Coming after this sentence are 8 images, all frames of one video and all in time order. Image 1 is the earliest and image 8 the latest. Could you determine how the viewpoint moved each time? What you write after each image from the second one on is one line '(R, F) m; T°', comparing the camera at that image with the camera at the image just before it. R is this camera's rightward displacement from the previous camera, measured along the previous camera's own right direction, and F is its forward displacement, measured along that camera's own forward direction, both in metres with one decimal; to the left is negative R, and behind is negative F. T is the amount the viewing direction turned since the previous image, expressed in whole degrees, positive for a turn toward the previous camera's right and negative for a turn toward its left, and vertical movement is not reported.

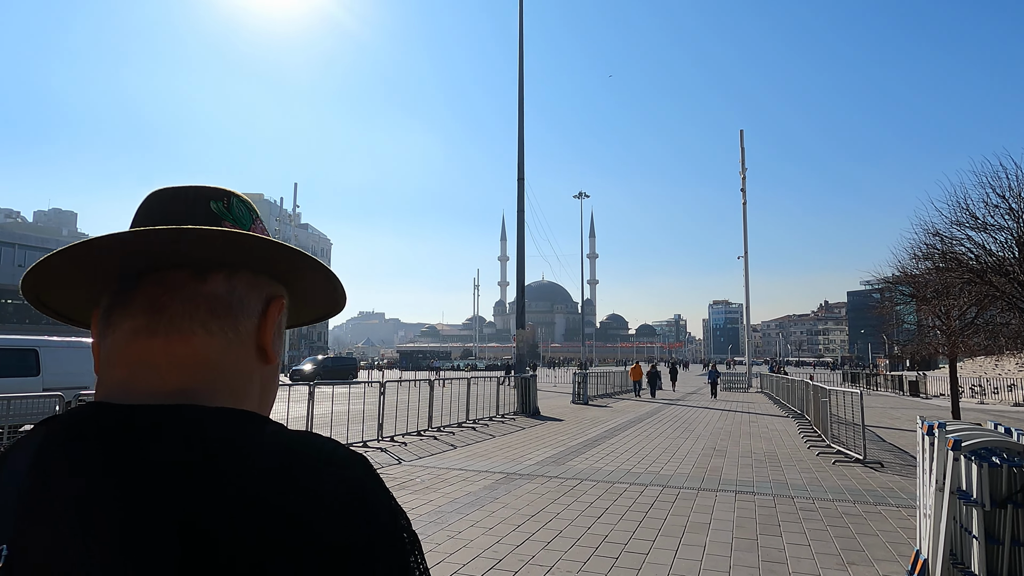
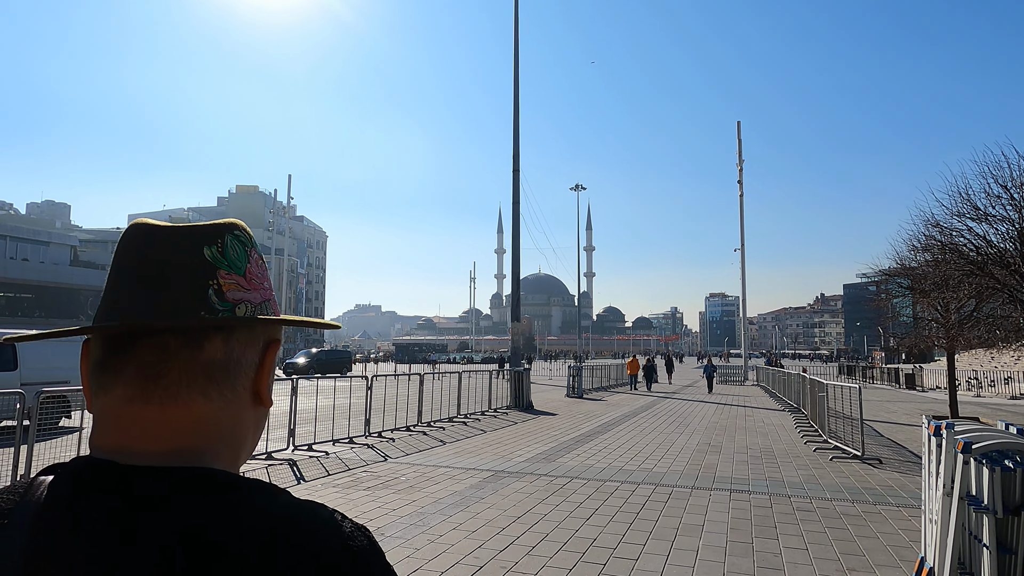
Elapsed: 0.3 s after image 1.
(+0.1, +0.3) m; 0°
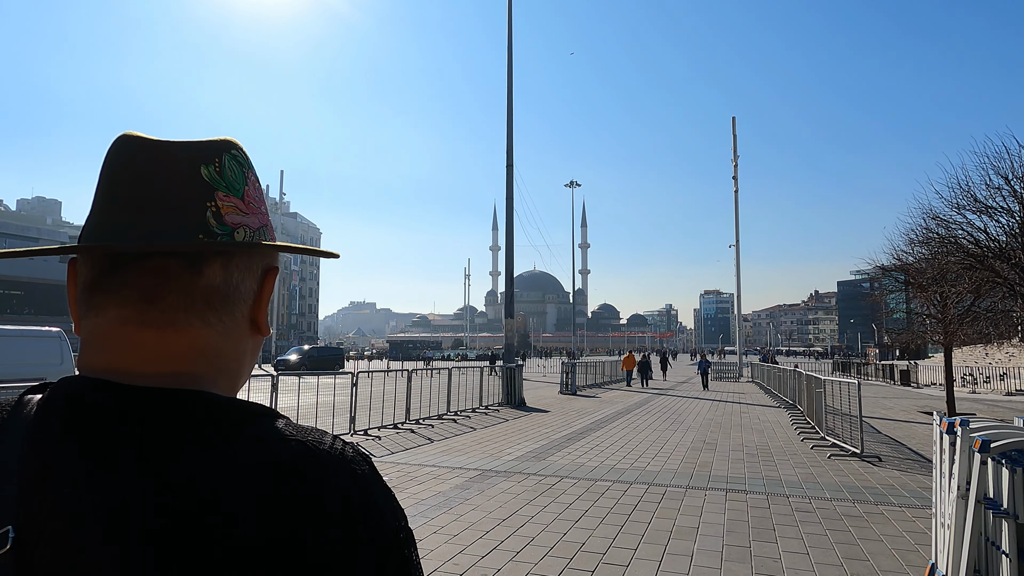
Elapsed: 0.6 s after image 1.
(+0.1, +0.3) m; 0°
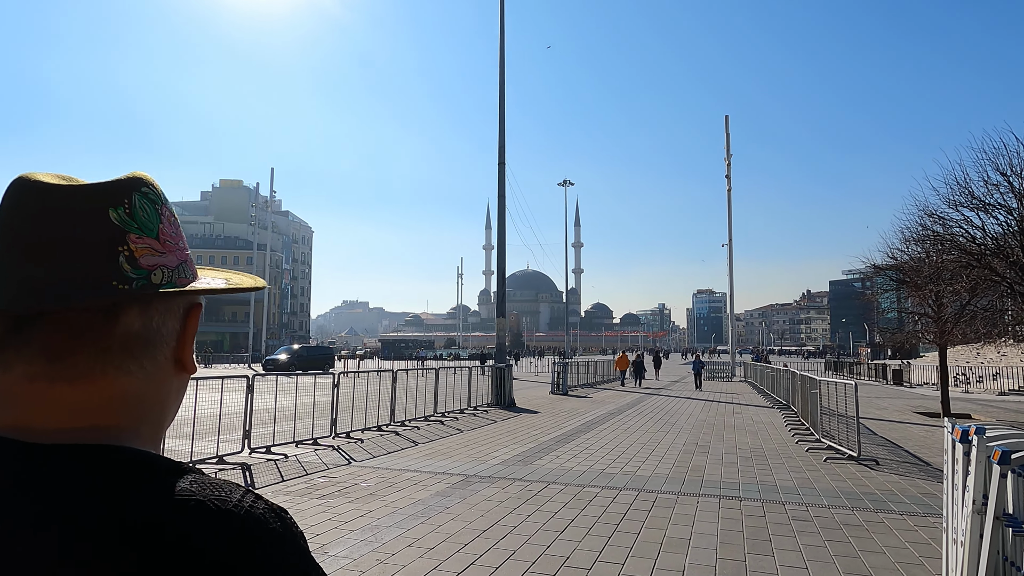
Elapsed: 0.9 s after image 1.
(+0.1, +0.3) m; +1°
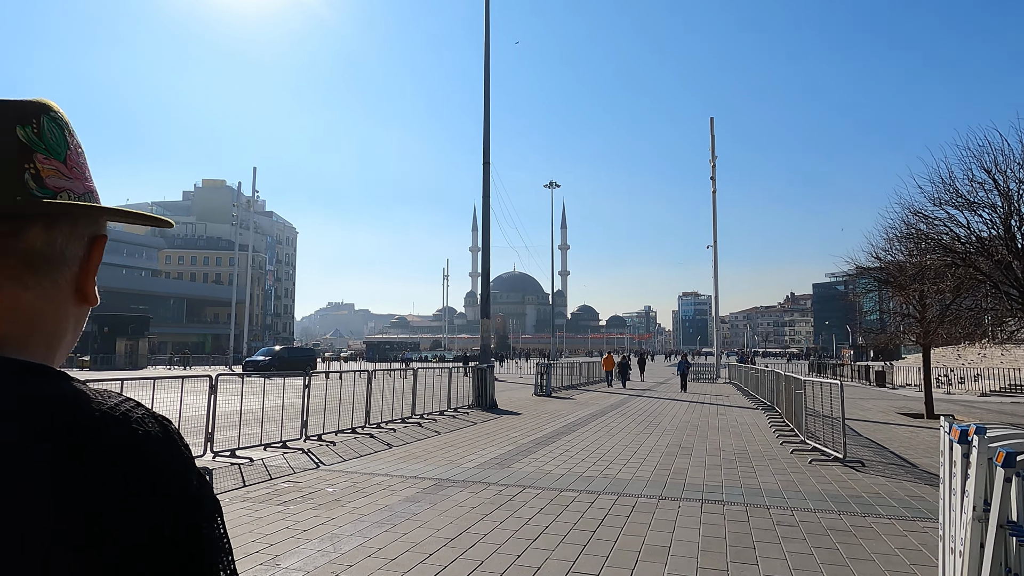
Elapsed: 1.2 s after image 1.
(+0.1, +0.3) m; +1°
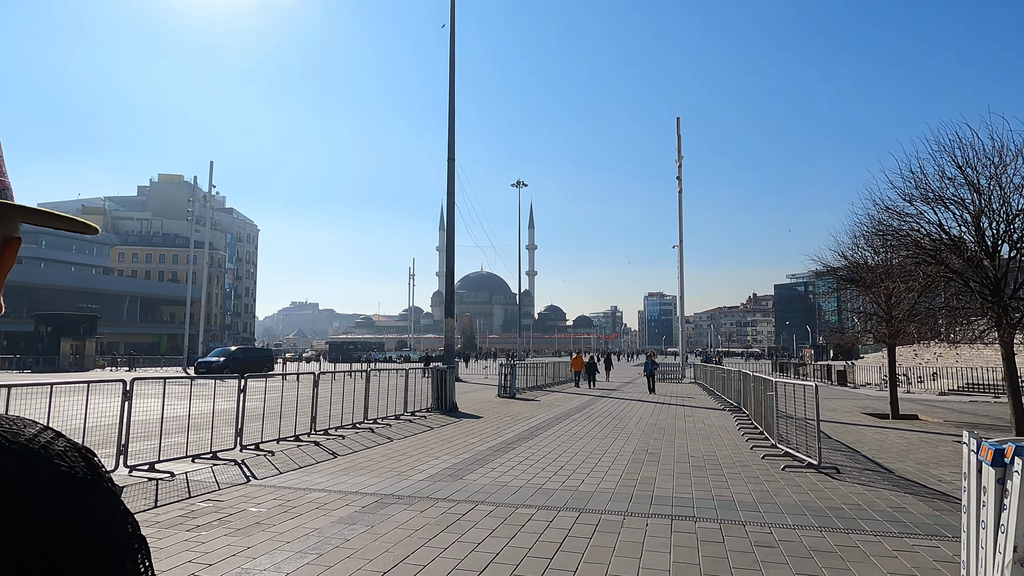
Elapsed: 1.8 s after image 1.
(+0.2, +0.7) m; +3°
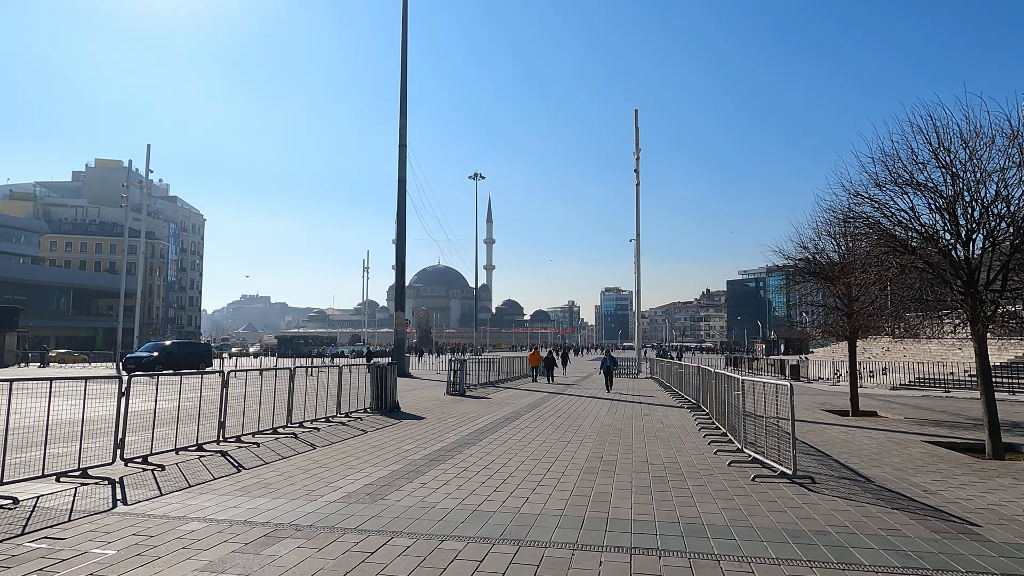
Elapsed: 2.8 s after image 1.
(+0.3, +1.2) m; +4°
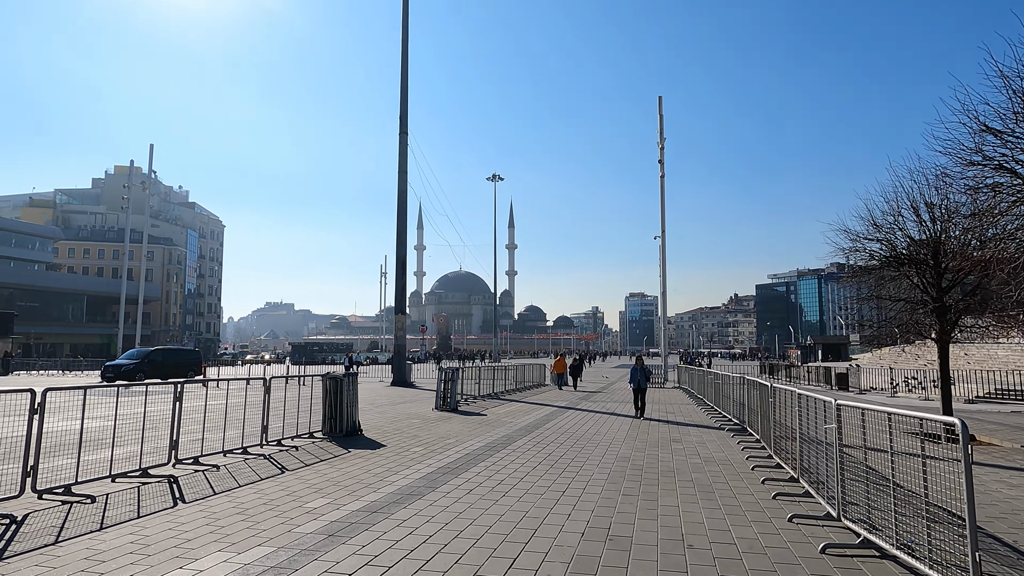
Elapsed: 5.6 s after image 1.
(+0.7, +3.5) m; -2°
